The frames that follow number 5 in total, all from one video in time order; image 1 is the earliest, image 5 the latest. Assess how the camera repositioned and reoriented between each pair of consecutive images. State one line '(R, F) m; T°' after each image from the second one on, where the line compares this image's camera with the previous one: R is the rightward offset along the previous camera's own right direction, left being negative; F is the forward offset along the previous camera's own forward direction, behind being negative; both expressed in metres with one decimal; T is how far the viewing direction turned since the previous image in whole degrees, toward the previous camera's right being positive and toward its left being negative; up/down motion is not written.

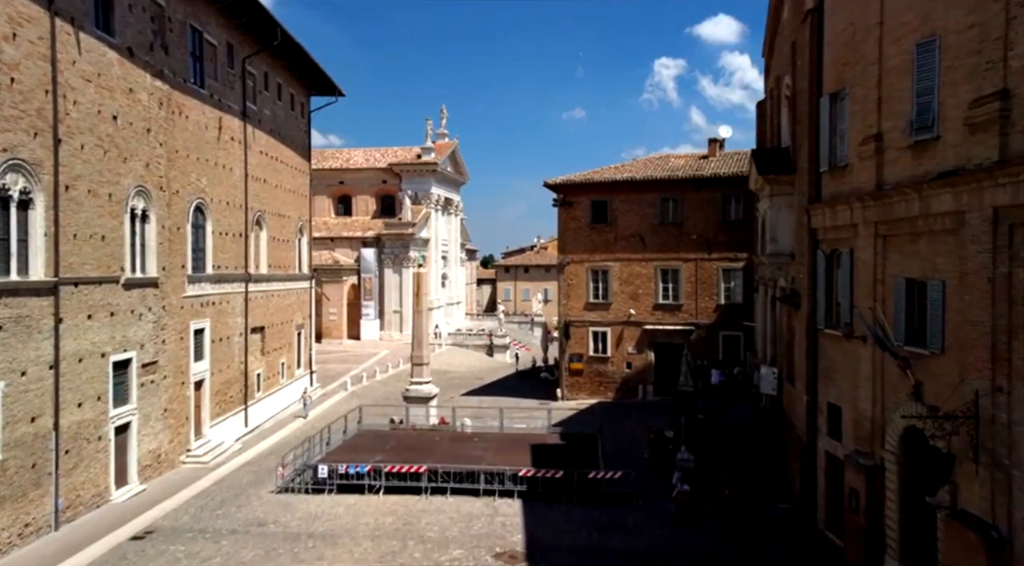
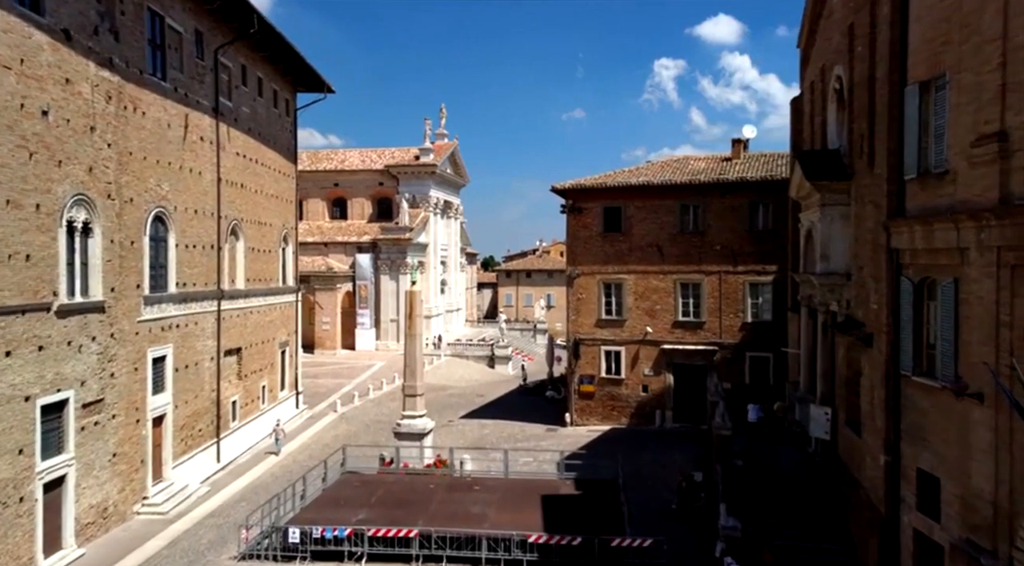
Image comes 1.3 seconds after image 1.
(-0.1, +2.6) m; 0°
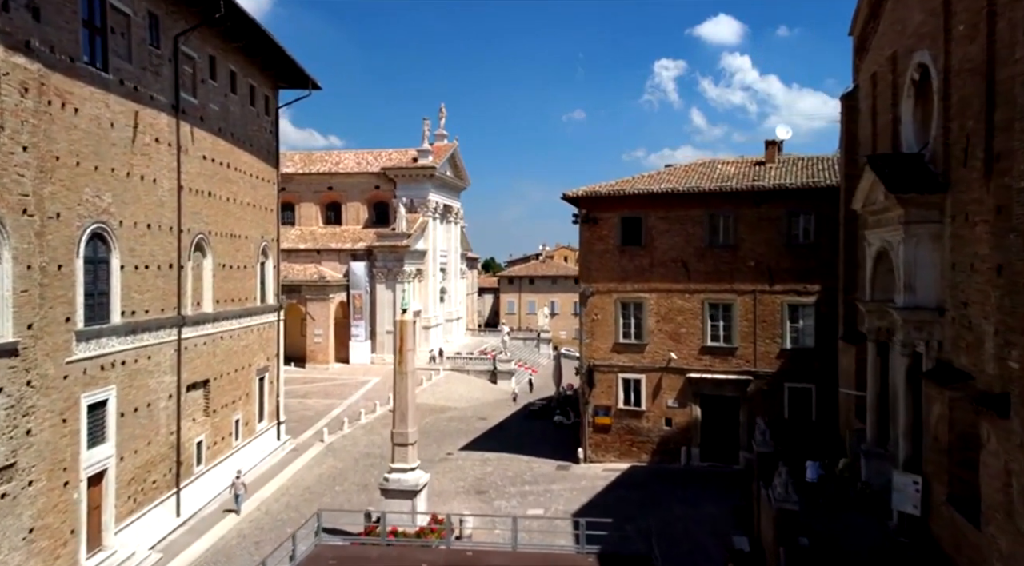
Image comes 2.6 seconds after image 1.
(-0.2, +3.0) m; 0°
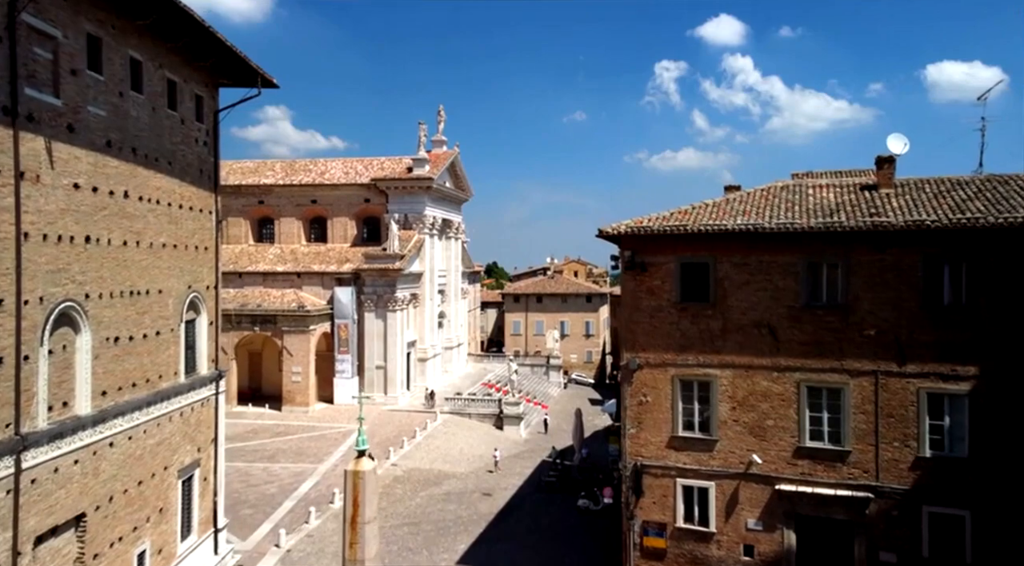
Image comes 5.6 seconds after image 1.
(-0.3, +6.6) m; 0°
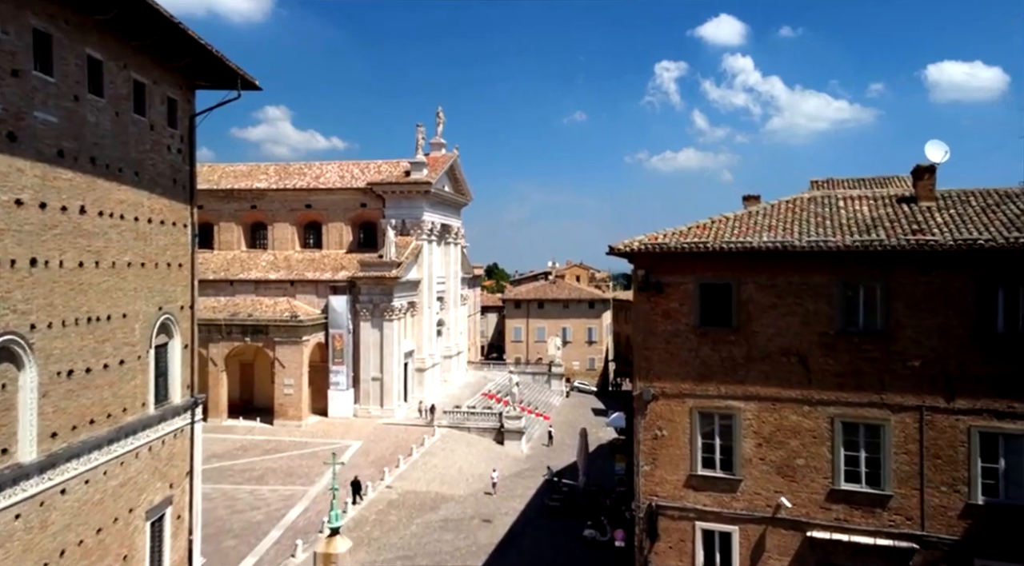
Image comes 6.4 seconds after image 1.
(0.0, +1.6) m; 0°
